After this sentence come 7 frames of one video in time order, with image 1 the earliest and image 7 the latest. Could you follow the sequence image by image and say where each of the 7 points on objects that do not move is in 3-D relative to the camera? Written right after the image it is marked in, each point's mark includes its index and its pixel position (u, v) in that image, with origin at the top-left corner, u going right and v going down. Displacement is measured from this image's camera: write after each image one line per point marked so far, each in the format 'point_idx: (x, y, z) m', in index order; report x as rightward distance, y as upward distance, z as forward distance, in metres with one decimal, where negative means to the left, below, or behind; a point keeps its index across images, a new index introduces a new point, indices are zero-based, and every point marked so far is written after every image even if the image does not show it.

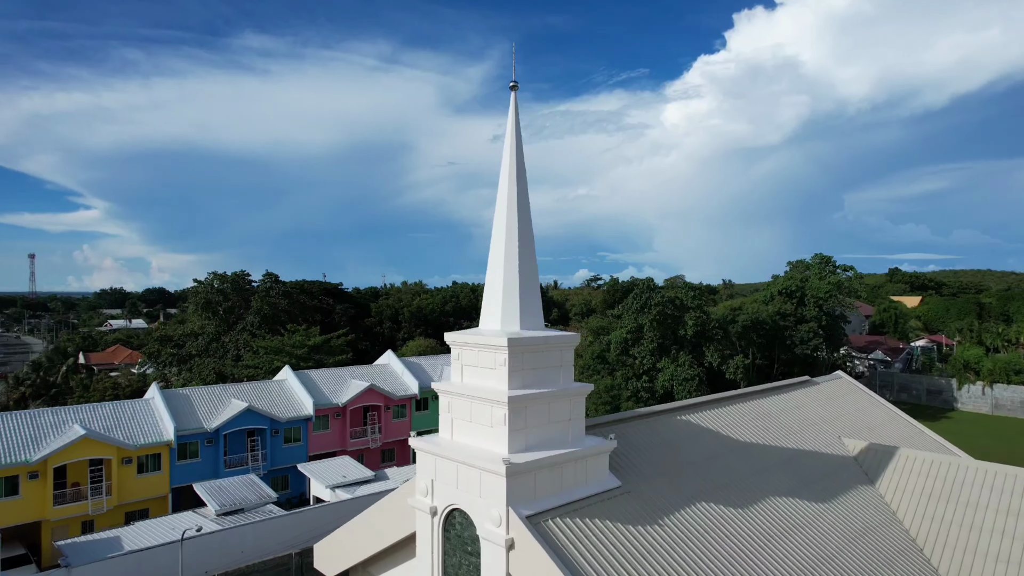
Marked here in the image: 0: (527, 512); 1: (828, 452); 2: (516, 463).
0: (+0.2, -2.6, +8.2) m
1: (+6.0, -3.1, +13.1) m
2: (0.0, -2.1, +8.2) m
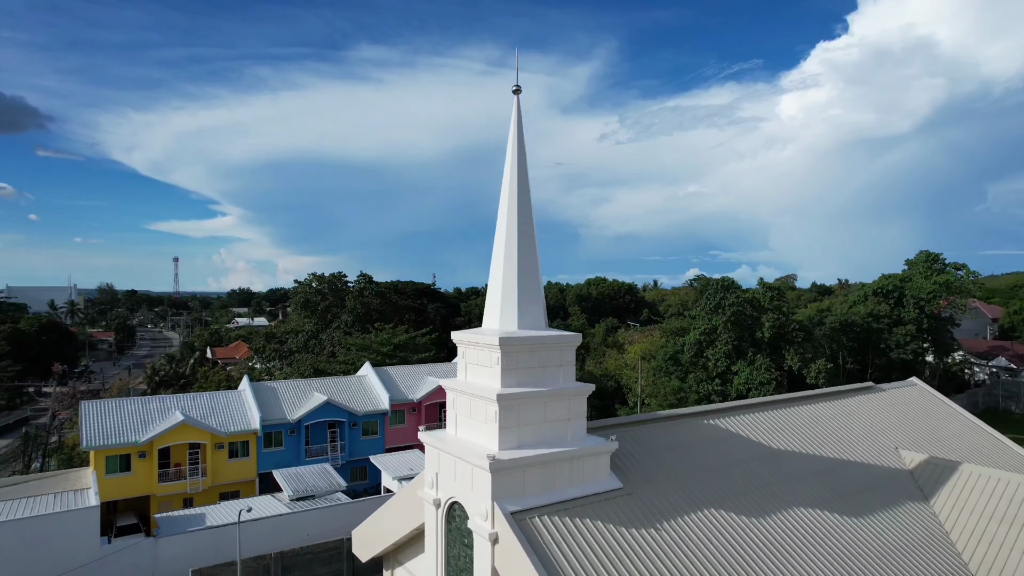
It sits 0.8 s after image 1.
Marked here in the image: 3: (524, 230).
0: (0.0, -2.7, +8.4) m
1: (+6.5, -3.1, +12.2) m
2: (-0.1, -2.1, +8.4) m
3: (+0.2, +0.8, +9.6) m
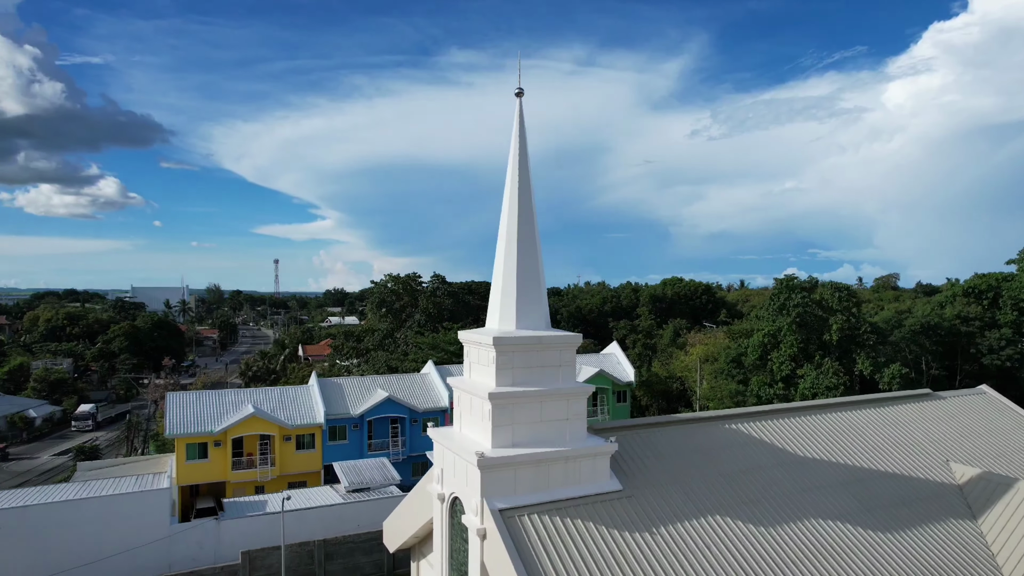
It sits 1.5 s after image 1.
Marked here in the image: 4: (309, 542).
0: (-0.1, -2.7, +8.5) m
1: (+6.8, -3.1, +11.5) m
2: (-0.3, -2.1, +8.6) m
3: (+0.2, +0.8, +9.7) m
4: (-4.3, -5.4, +14.7) m
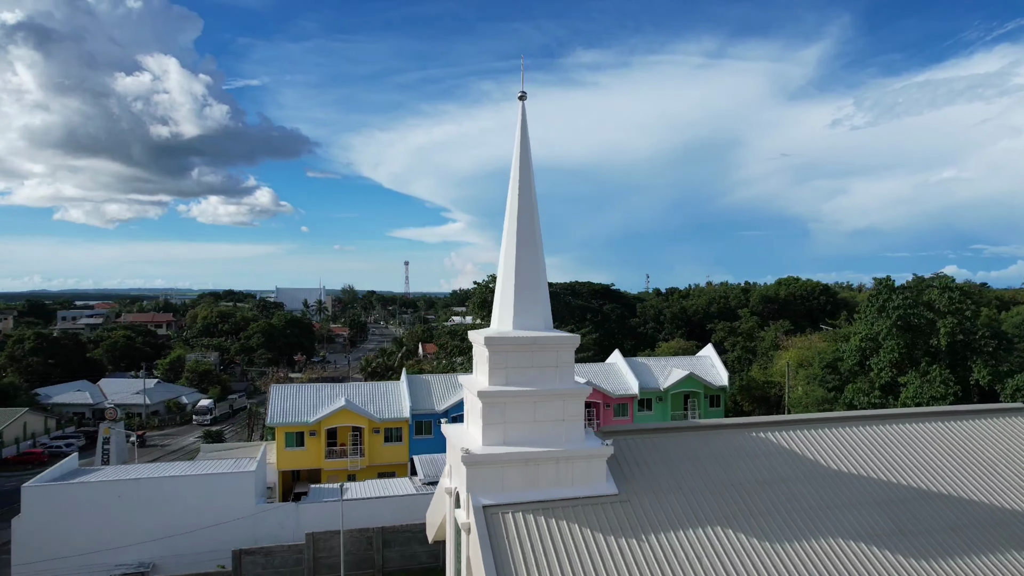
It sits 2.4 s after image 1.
0: (-0.3, -2.7, +8.7) m
1: (+7.1, -3.1, +10.2) m
2: (-0.5, -2.1, +8.8) m
3: (+0.2, +0.8, +9.8) m
4: (-3.2, -5.4, +15.5) m
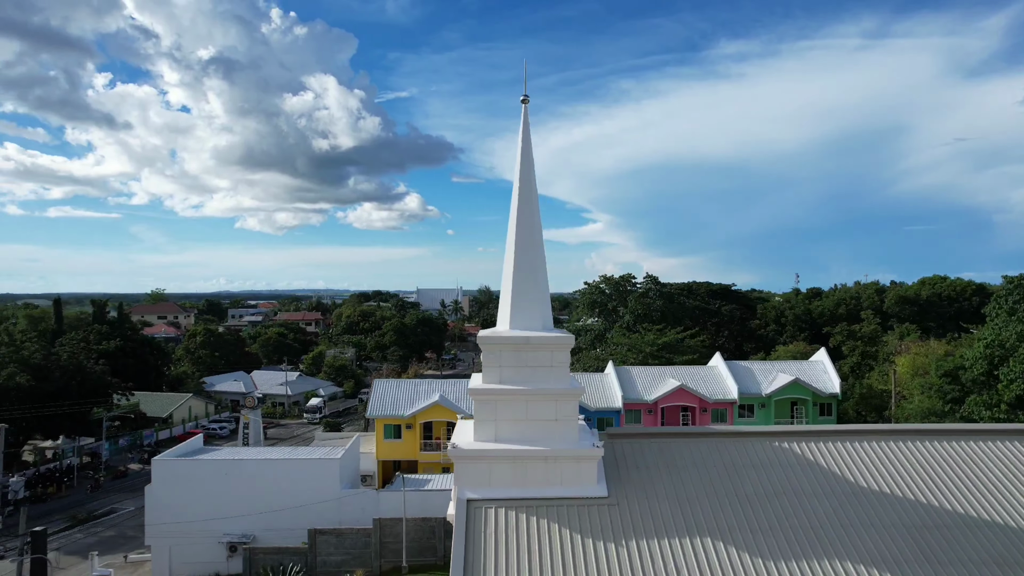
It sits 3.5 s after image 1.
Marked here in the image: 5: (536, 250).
0: (-0.5, -2.7, +8.9) m
1: (+7.0, -3.1, +8.9) m
2: (-0.6, -2.1, +9.1) m
3: (+0.2, +0.8, +9.9) m
4: (-1.9, -5.4, +16.2) m
5: (+0.3, +0.6, +9.9) m
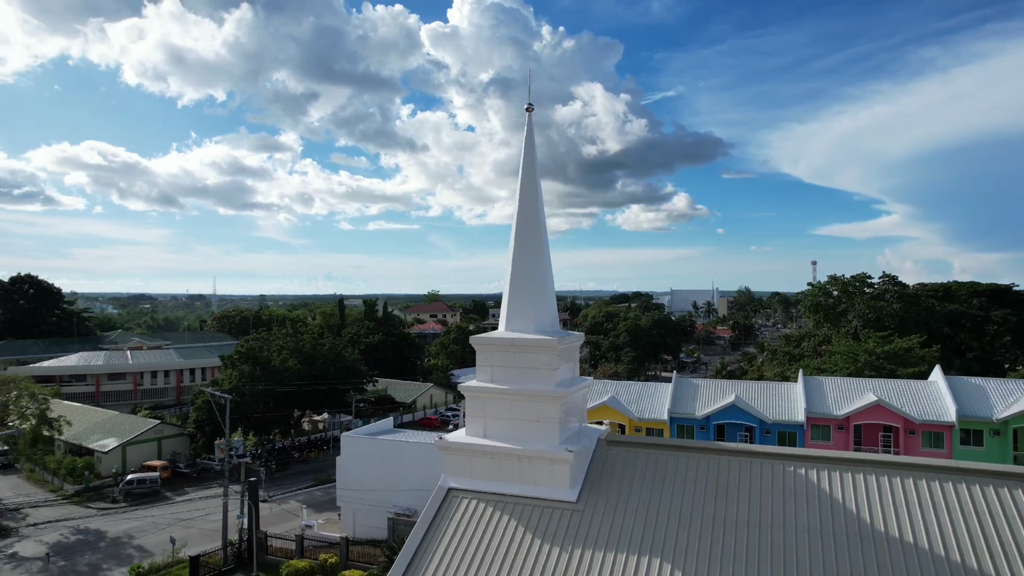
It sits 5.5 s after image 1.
0: (-0.8, -2.7, +9.5) m
1: (+6.1, -3.2, +6.6) m
2: (-0.9, -2.2, +9.7) m
3: (+0.2, +0.7, +10.2) m
4: (+0.8, -5.5, +16.8) m
5: (+0.4, +0.5, +10.1) m
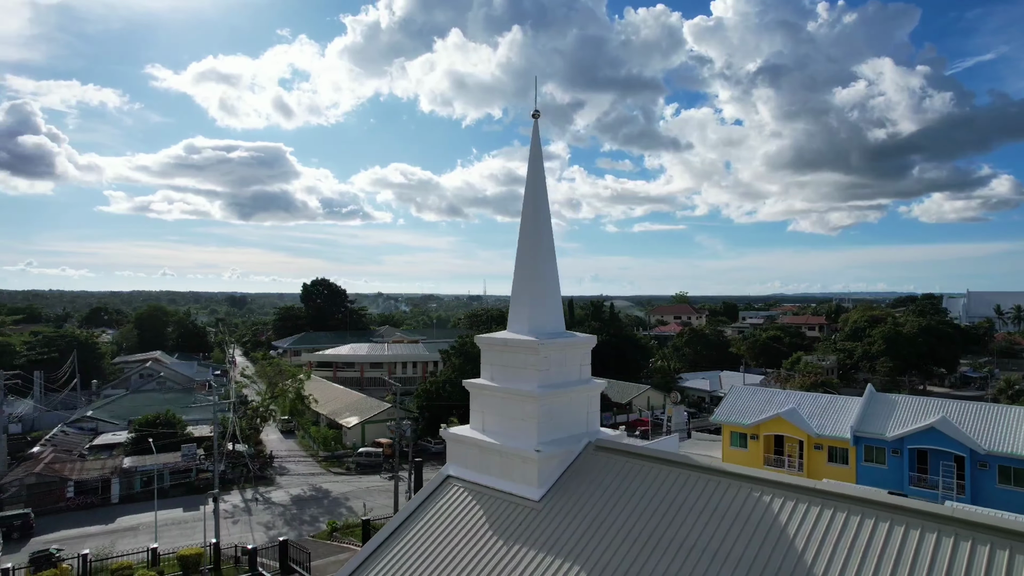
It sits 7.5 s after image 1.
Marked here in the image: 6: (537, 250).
0: (-0.9, -2.7, +10.2) m
1: (+4.4, -3.2, +4.8) m
2: (-0.9, -2.2, +10.4) m
3: (+0.3, +0.7, +10.4) m
4: (+3.4, -5.5, +16.3) m
5: (+0.4, +0.5, +10.2) m
6: (+0.4, +0.6, +10.3) m
